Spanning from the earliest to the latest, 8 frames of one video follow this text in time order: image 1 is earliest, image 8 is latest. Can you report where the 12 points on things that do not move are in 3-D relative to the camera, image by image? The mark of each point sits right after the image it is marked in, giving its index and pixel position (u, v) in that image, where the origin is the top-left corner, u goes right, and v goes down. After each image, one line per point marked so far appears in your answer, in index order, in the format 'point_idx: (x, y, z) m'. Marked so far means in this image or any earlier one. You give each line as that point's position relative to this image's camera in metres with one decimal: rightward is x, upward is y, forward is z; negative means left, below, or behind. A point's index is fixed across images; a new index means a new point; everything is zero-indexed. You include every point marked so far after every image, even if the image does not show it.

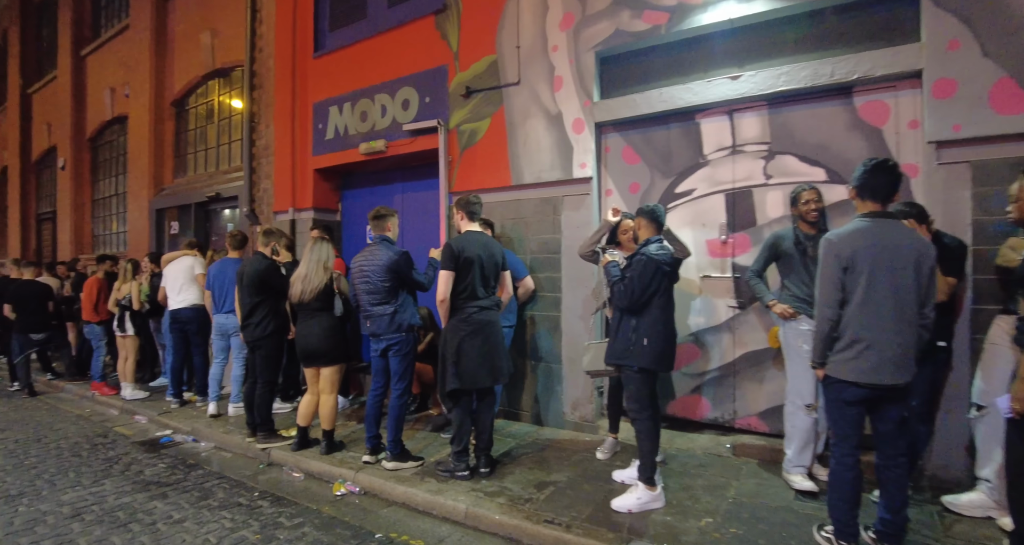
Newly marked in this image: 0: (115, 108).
0: (-8.7, +3.6, +12.3) m
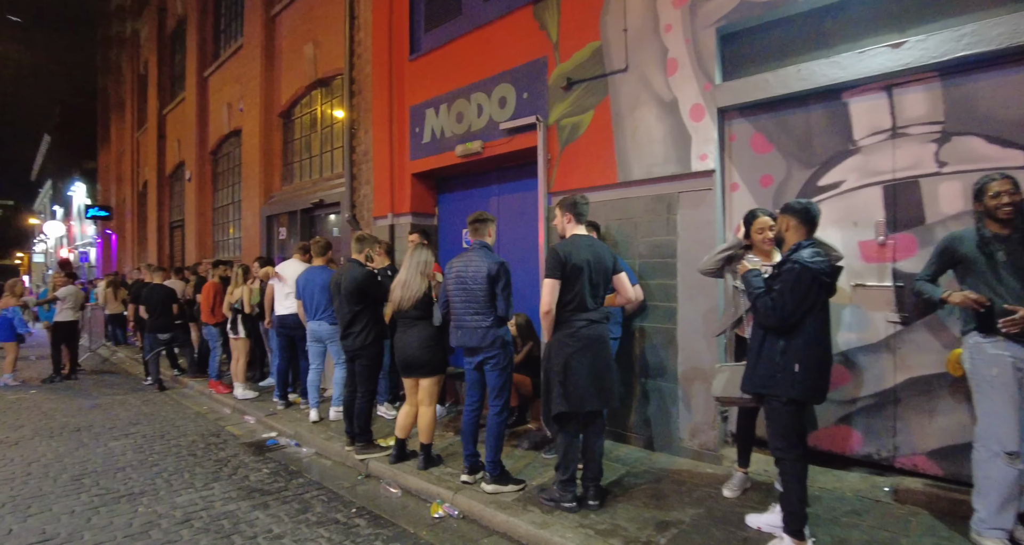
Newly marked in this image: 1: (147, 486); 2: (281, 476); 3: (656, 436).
0: (-6.6, +3.5, +13.1) m
1: (-3.0, -1.8, +4.7) m
2: (-2.1, -1.8, +5.0) m
3: (+1.2, -1.4, +4.7) m
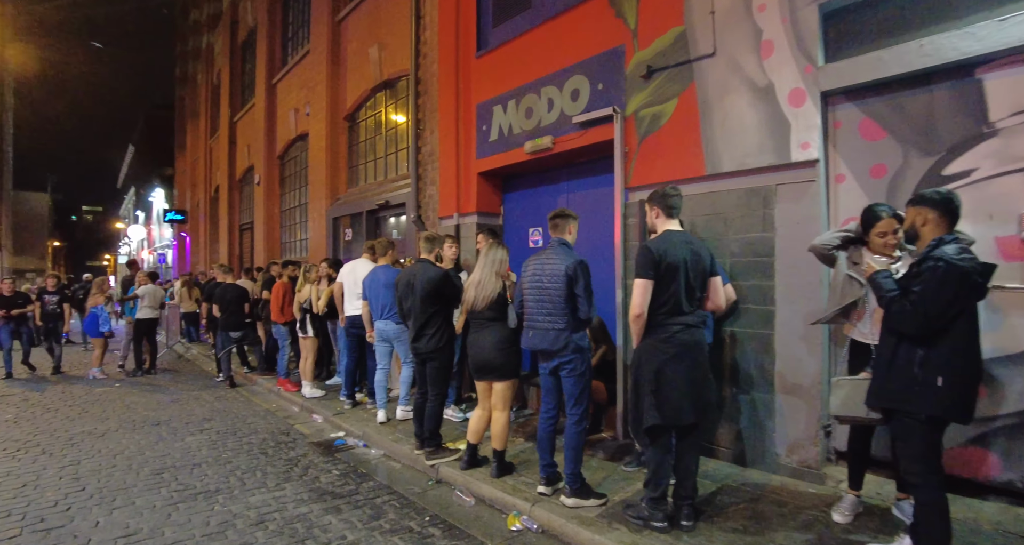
0: (-5.1, +3.5, +13.4) m
1: (-2.4, -1.8, +4.7) m
2: (-1.4, -1.8, +4.9) m
3: (+1.8, -1.4, +4.3) m
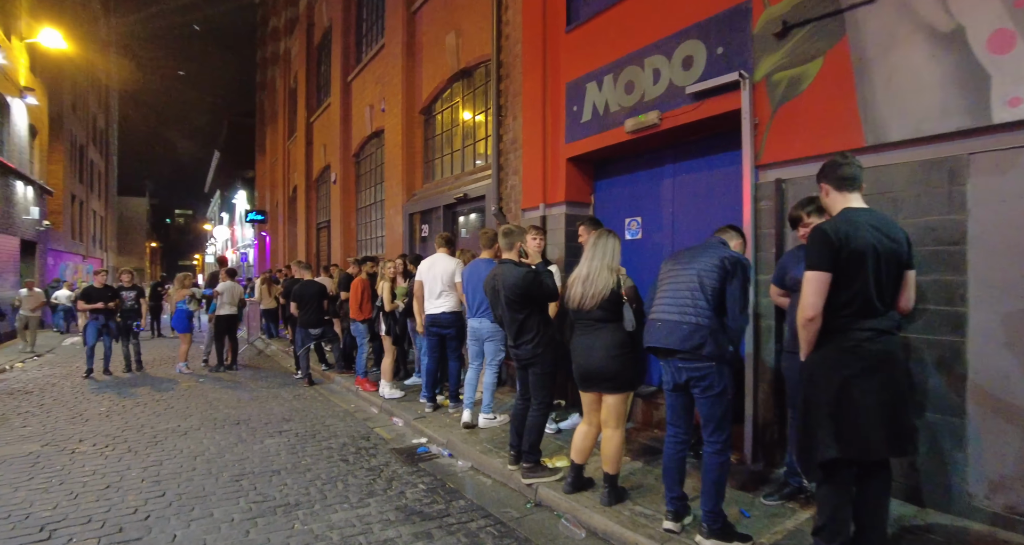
0: (-3.3, +3.6, +13.3) m
1: (-1.6, -1.7, +4.3) m
2: (-0.6, -1.8, +4.4) m
3: (+2.6, -1.3, +3.5) m
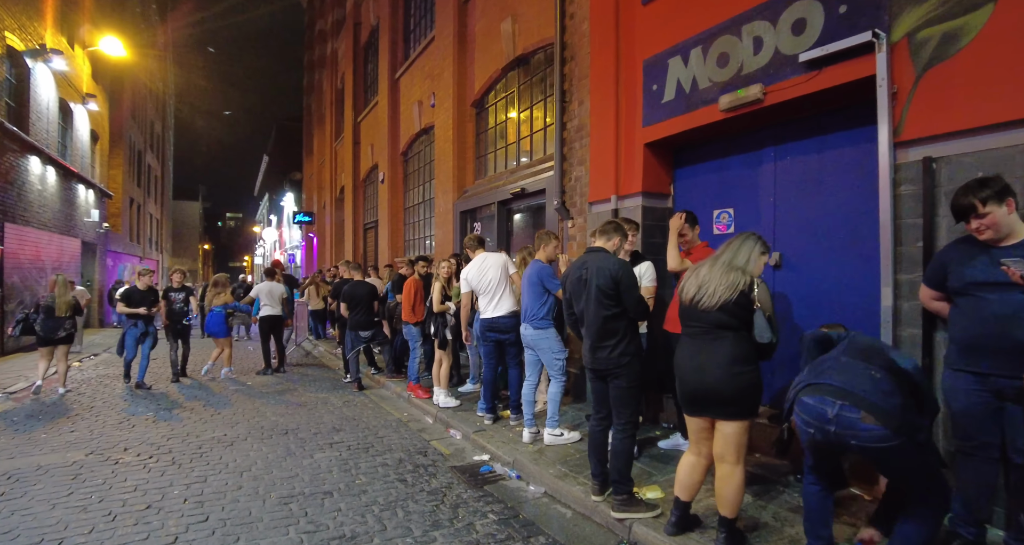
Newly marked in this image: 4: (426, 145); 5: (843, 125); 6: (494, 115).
0: (-2.1, +3.6, +12.9) m
1: (-1.0, -1.7, +3.8) m
2: (0.0, -1.7, +3.8) m
3: (+3.1, -1.3, +2.7) m
4: (-2.1, +3.1, +13.4) m
5: (+2.7, +1.2, +4.5) m
6: (-0.4, +2.9, +10.4) m
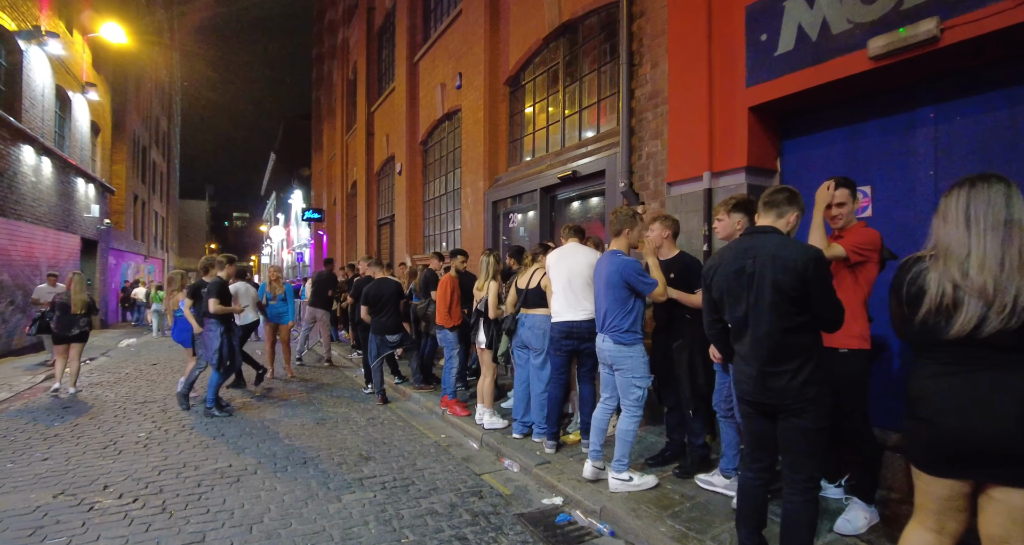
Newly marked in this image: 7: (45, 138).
0: (-1.4, +3.6, +11.8) m
1: (-0.4, -1.7, +2.6) m
2: (+0.6, -1.7, +2.6) m
3: (+3.7, -1.3, +1.5) m
4: (-1.4, +3.1, +12.3) m
5: (+3.3, +1.2, +3.4) m
6: (+0.3, +3.0, +9.2) m
7: (-12.6, +3.6, +15.0) m
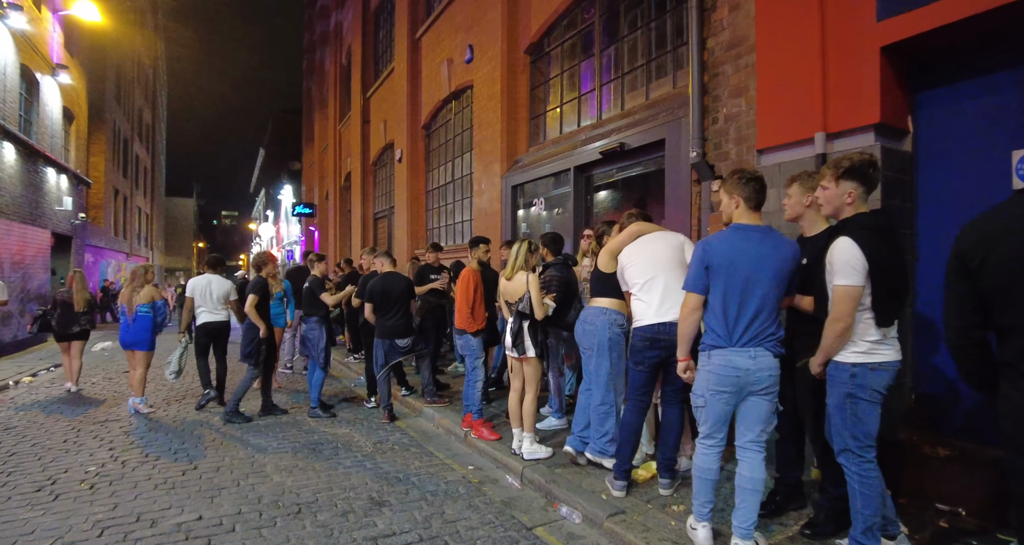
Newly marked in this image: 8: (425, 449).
0: (-1.1, +3.7, +10.6) m
1: (0.0, -1.6, +1.5) m
2: (+1.0, -1.6, +1.5) m
3: (+4.1, -1.2, +0.4) m
4: (-1.1, +3.2, +11.1) m
5: (+3.7, +1.3, +2.3) m
6: (+0.6, +3.1, +8.1) m
7: (-12.3, +3.7, +13.6) m
8: (-0.8, -1.7, +5.3) m
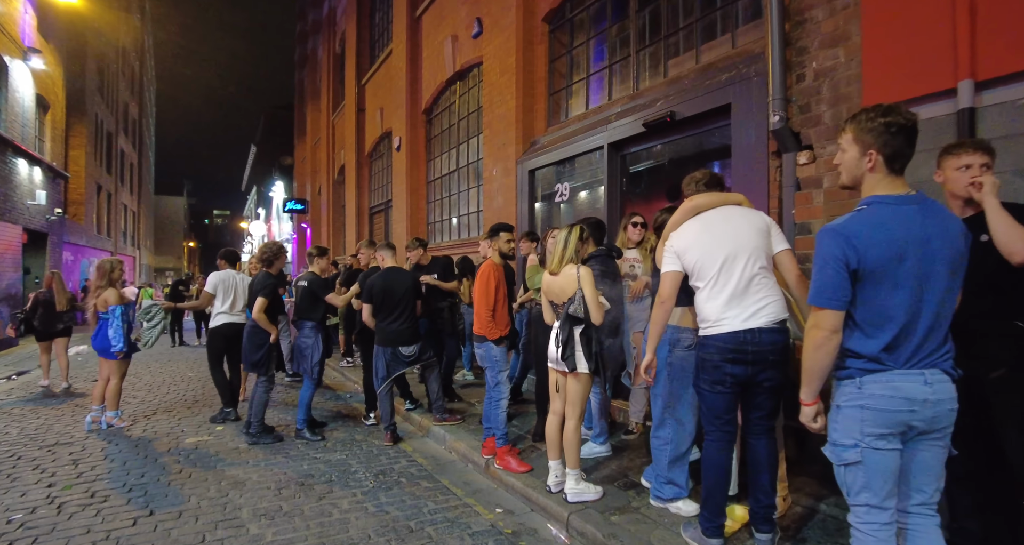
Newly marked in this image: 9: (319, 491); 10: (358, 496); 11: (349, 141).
0: (-0.9, +3.7, +9.6) m
1: (+0.3, -1.5, +0.5) m
2: (+1.3, -1.6, +0.5) m
3: (+4.4, -1.2, -0.5) m
4: (-0.9, +3.2, +10.1) m
5: (+4.0, +1.4, +1.3) m
6: (+0.9, +3.1, +7.1) m
7: (-12.2, +3.7, +12.5) m
8: (-0.6, -1.7, +4.3) m
9: (-1.4, -1.6, +4.2) m
10: (-1.1, -1.6, +4.1) m
11: (-4.9, +3.9, +16.7) m
